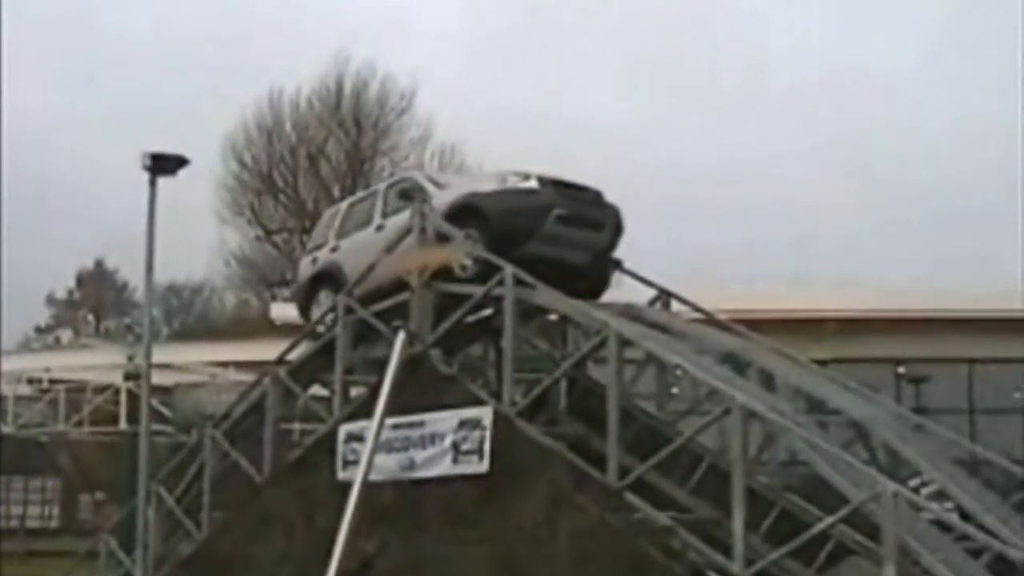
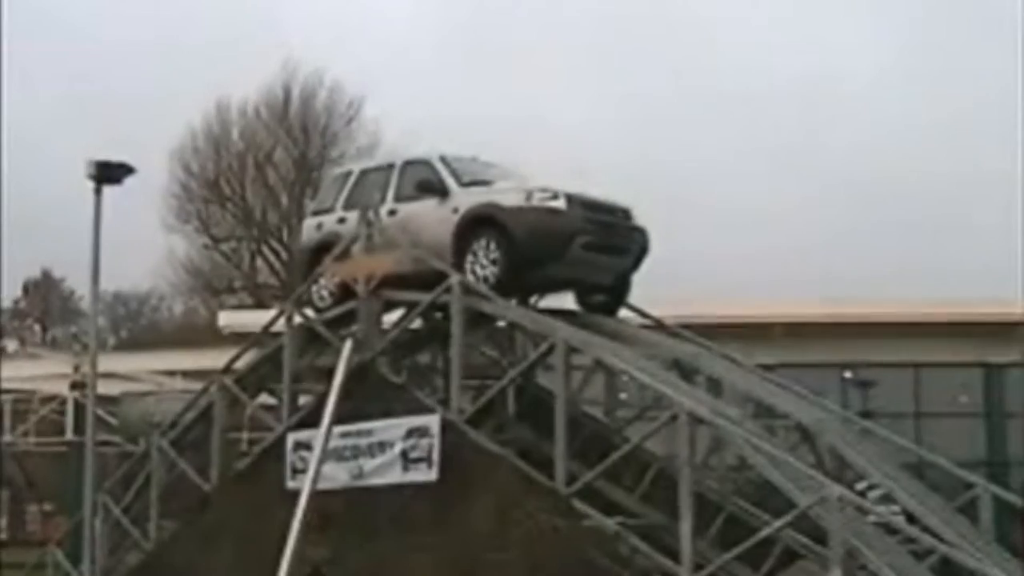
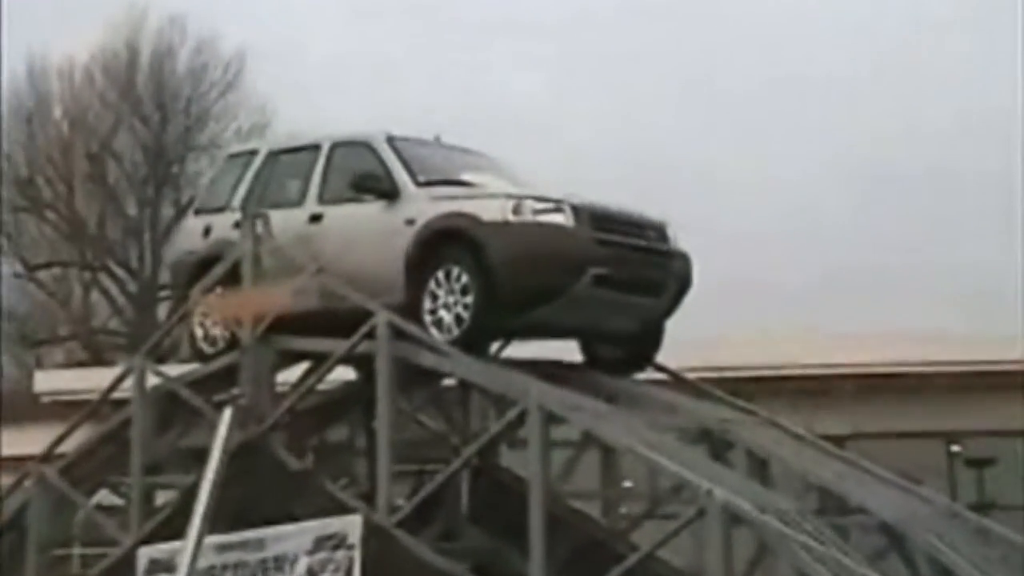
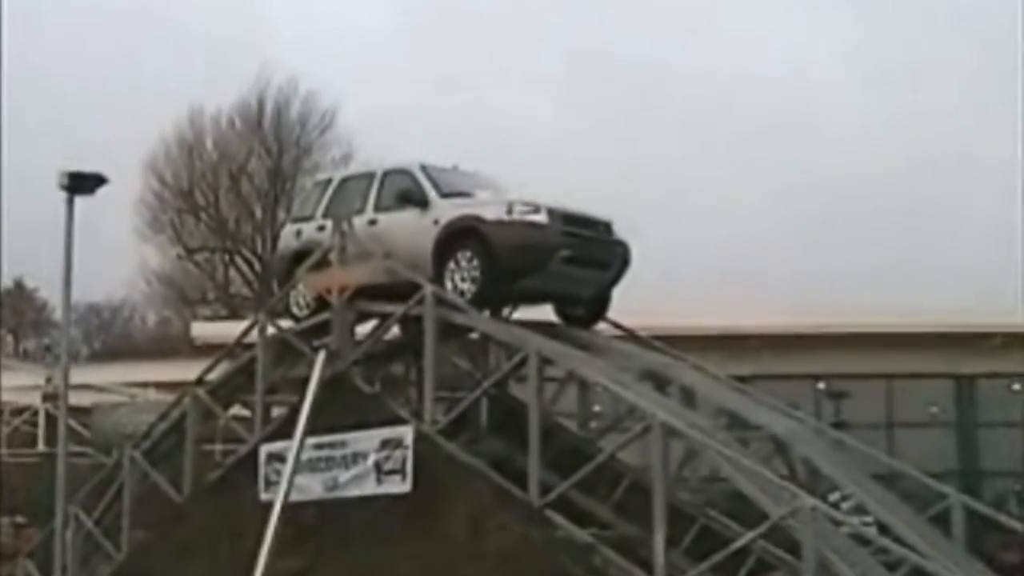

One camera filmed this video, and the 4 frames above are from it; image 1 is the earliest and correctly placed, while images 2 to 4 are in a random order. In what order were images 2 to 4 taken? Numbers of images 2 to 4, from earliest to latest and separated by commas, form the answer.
2, 4, 3
